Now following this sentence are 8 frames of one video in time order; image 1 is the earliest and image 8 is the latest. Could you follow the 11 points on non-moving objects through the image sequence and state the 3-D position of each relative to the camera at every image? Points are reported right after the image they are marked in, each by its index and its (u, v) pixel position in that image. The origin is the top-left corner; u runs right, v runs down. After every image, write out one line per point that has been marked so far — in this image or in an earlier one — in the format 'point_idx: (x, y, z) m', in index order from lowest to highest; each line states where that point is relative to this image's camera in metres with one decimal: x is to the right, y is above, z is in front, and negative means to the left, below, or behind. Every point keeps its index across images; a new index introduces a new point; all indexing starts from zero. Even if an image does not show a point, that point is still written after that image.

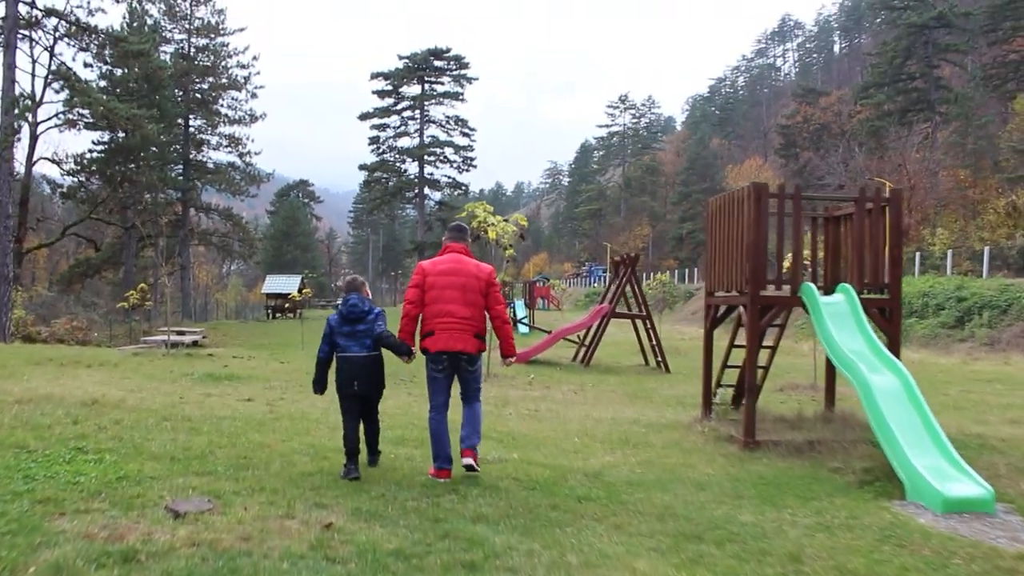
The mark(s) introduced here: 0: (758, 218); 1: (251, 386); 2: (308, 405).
0: (+2.0, +0.6, +8.2) m
1: (-2.7, -1.0, +10.6) m
2: (-1.9, -1.1, +9.2) m
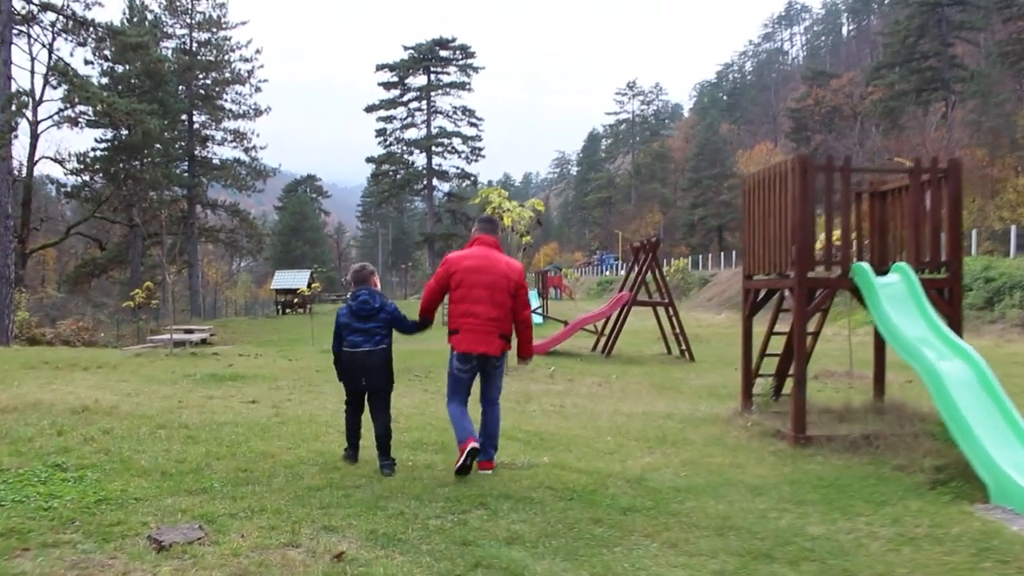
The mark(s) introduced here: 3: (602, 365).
0: (+2.2, +0.7, +7.5) m
1: (-2.5, -1.0, +10.0) m
2: (-1.7, -1.0, +8.5) m
3: (+1.4, -1.2, +15.1) m
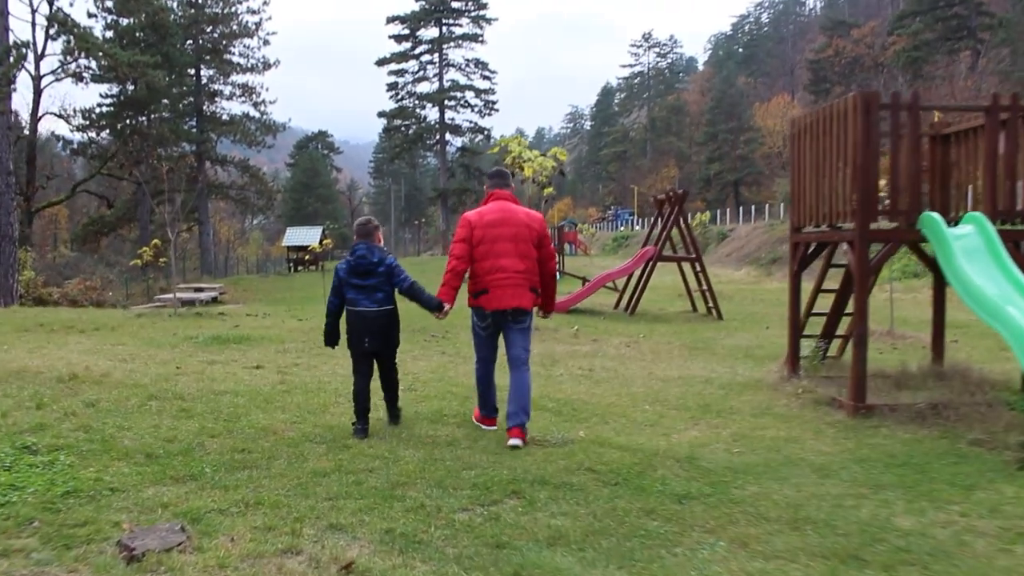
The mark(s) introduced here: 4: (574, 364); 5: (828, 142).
0: (+2.4, +1.0, +6.7) m
1: (-2.3, -0.6, +9.3) m
2: (-1.4, -0.7, +7.8) m
3: (+1.6, -0.5, +14.4) m
4: (+0.6, -0.7, +9.4) m
5: (+2.3, +1.1, +7.3) m
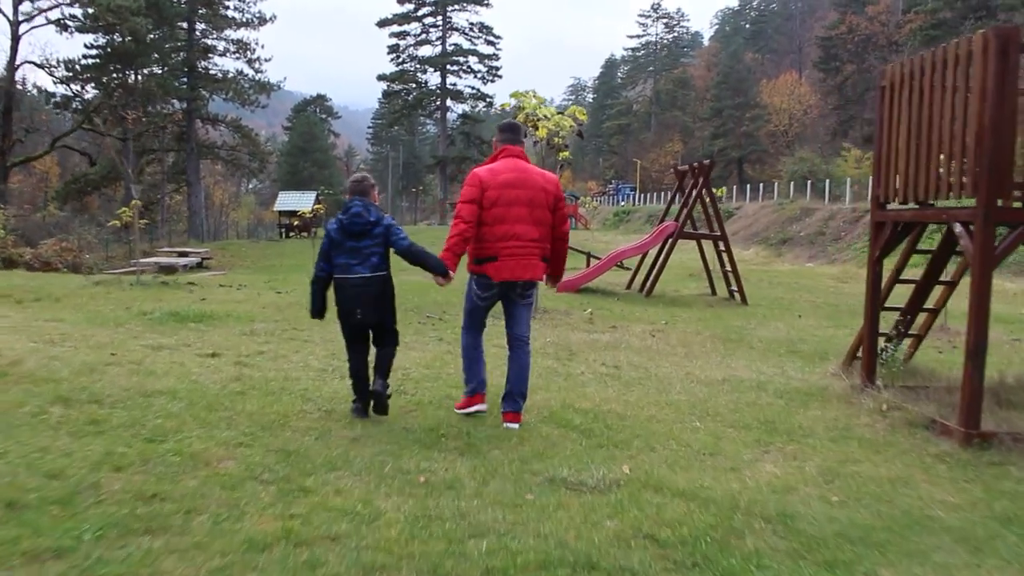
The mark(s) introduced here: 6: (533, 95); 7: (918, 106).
0: (+2.5, +1.0, +5.2) m
1: (-2.2, -0.3, +7.8) m
2: (-1.4, -0.5, +6.3) m
3: (+1.7, -0.3, +12.9) m
4: (+0.7, -0.6, +7.9) m
5: (+2.5, +1.1, +5.8) m
6: (+0.2, +2.1, +10.9) m
7: (+2.5, +1.1, +6.1) m
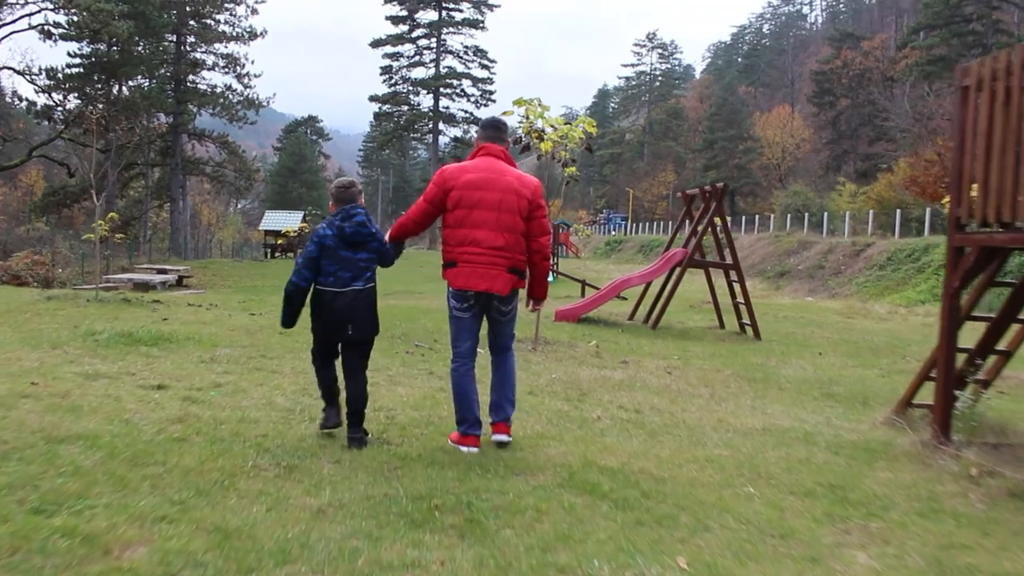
0: (+2.6, +0.9, +4.2) m
1: (-2.2, -0.5, +6.7) m
2: (-1.3, -0.6, +5.2) m
3: (+1.7, -0.6, +11.8) m
4: (+0.7, -0.8, +6.8) m
5: (+2.5, +0.9, +4.8) m
6: (+0.2, +1.8, +9.9) m
7: (+2.5, +0.9, +5.1) m
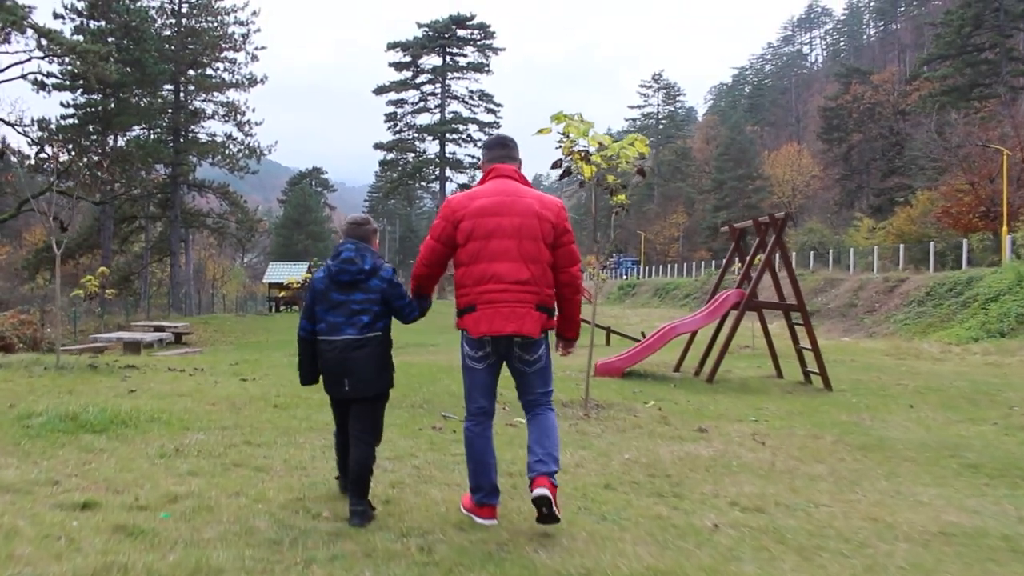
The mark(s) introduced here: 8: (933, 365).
0: (+2.9, +0.8, +2.5) m
1: (-1.8, -0.8, +5.0) m
2: (-1.0, -0.8, +3.5) m
3: (+2.1, -1.1, +10.1) m
4: (+1.1, -1.0, +5.0) m
5: (+2.8, +0.8, +3.1) m
6: (+0.5, +1.4, +8.2) m
7: (+2.8, +0.8, +3.4) m
8: (+7.8, -1.4, +18.5) m
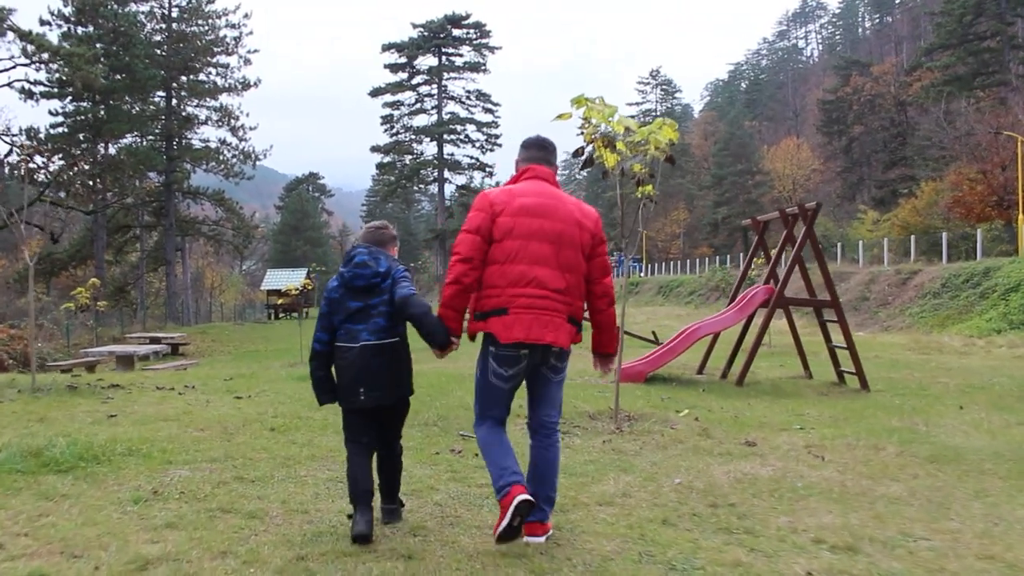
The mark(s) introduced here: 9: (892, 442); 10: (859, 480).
0: (+3.0, +0.8, +1.7) m
1: (-1.7, -0.9, +4.2) m
2: (-0.8, -0.9, +2.7) m
3: (+2.2, -1.1, +9.3) m
4: (+1.2, -1.0, +4.3) m
5: (+3.0, +0.9, +2.3) m
6: (+0.6, +1.4, +7.5) m
7: (+3.0, +0.8, +2.6) m
8: (+8.0, -1.3, +17.7) m
9: (+2.7, -1.1, +7.1) m
10: (+1.9, -1.0, +5.6) m
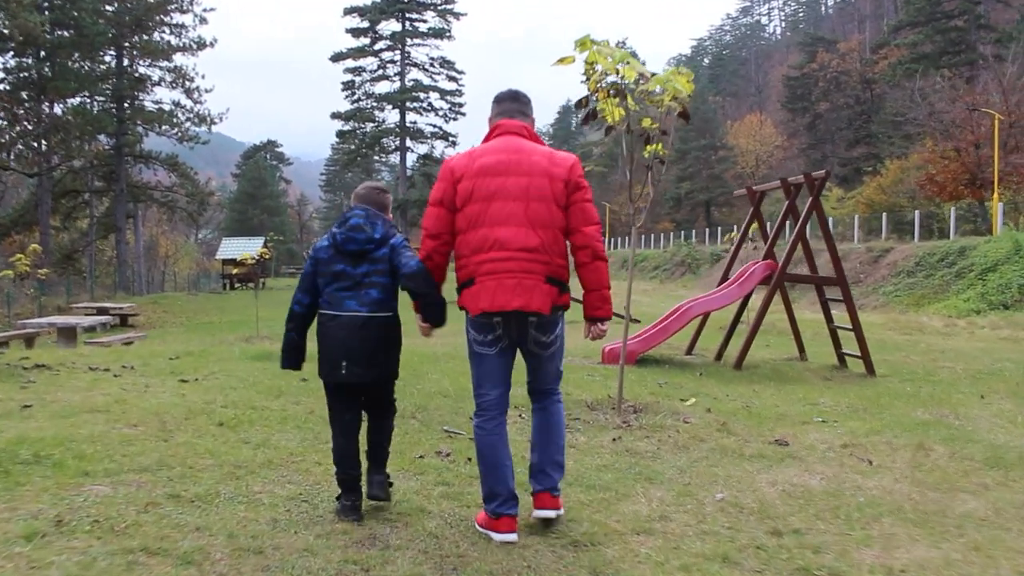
0: (+3.2, +0.8, +0.8) m
1: (-1.6, -0.7, +3.1) m
2: (-0.7, -0.8, +1.7) m
3: (+2.1, -0.8, +8.4) m
4: (+1.3, -0.9, +3.3) m
5: (+3.1, +0.9, +1.4) m
6: (+0.6, +1.6, +6.5) m
7: (+3.1, +0.8, +1.7) m
8: (+7.5, -0.9, +17.1) m
9: (+2.6, -0.9, +6.3) m
10: (+1.9, -0.9, +4.7) m
